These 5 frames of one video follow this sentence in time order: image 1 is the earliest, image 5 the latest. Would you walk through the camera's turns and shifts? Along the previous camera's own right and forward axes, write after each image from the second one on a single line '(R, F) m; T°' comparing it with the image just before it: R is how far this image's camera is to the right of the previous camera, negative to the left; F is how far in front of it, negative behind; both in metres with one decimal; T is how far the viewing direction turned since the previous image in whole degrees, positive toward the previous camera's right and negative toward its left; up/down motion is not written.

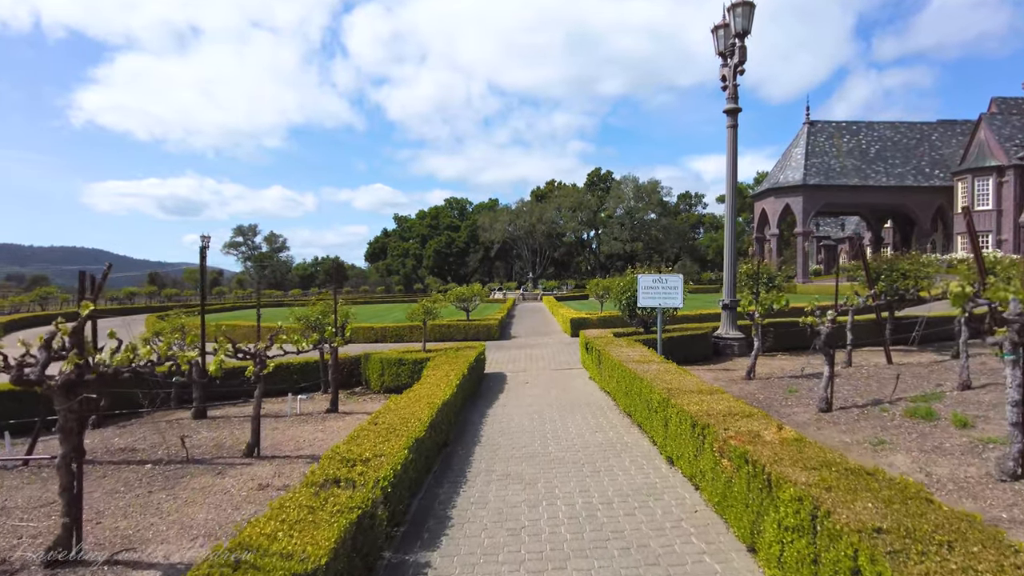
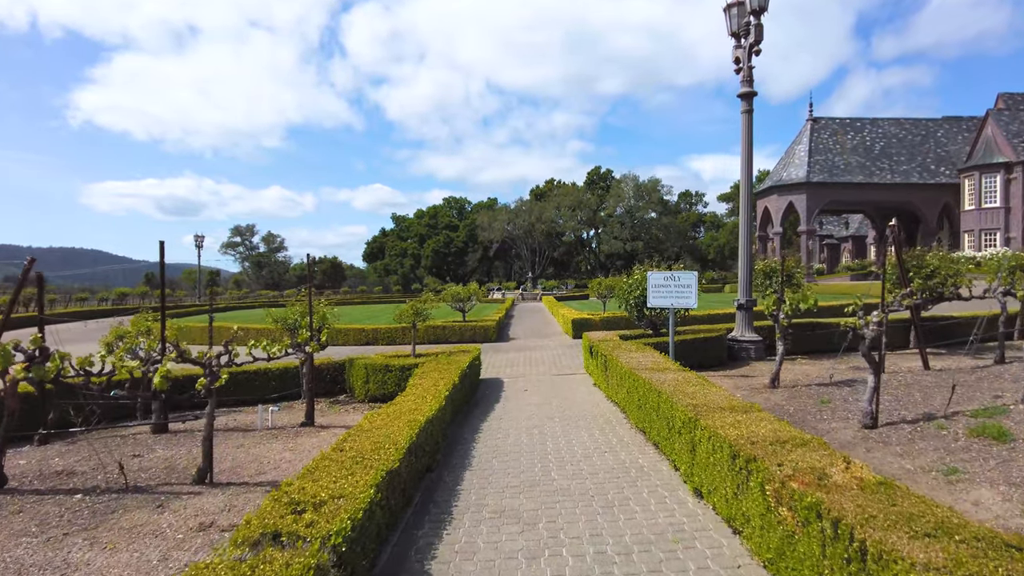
(0.0, +1.1) m; 0°
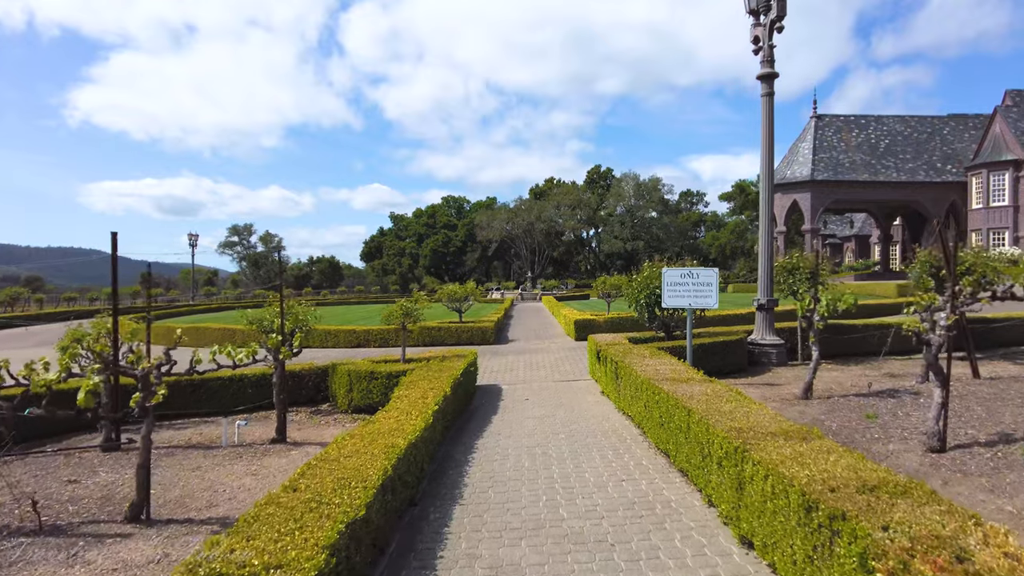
(0.0, +1.2) m; 0°
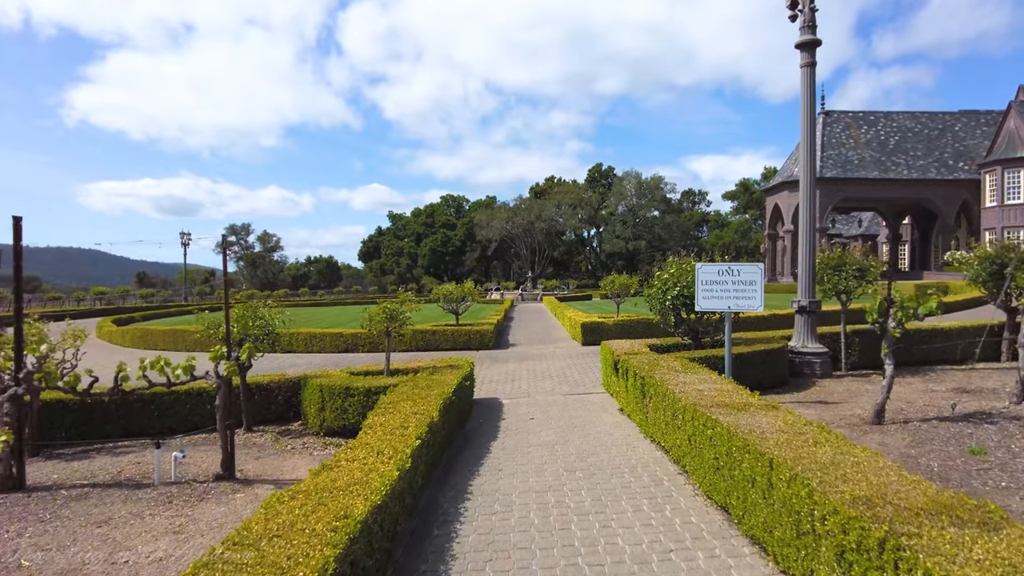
(0.0, +1.7) m; 0°
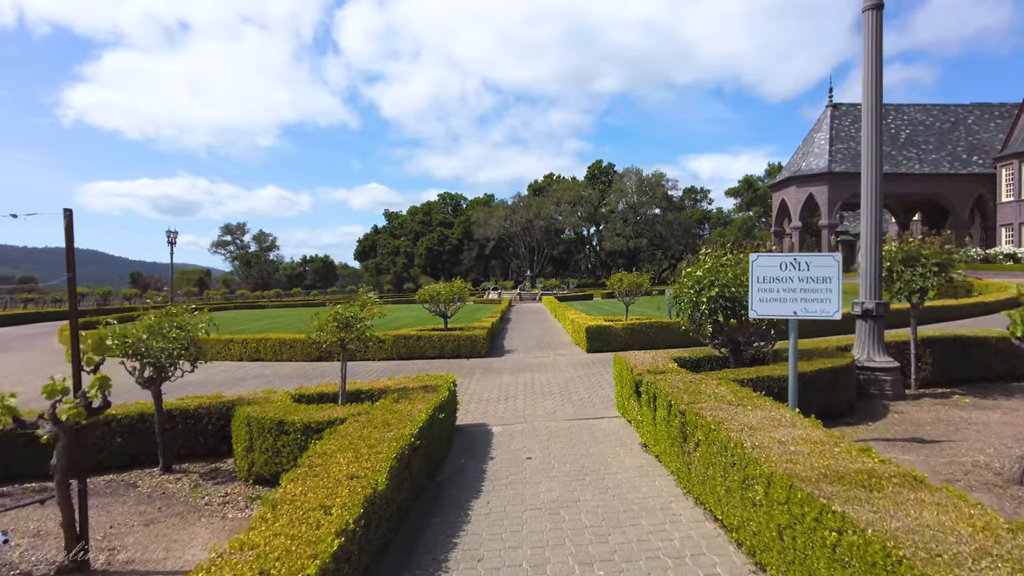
(+0.1, +2.2) m; 0°
